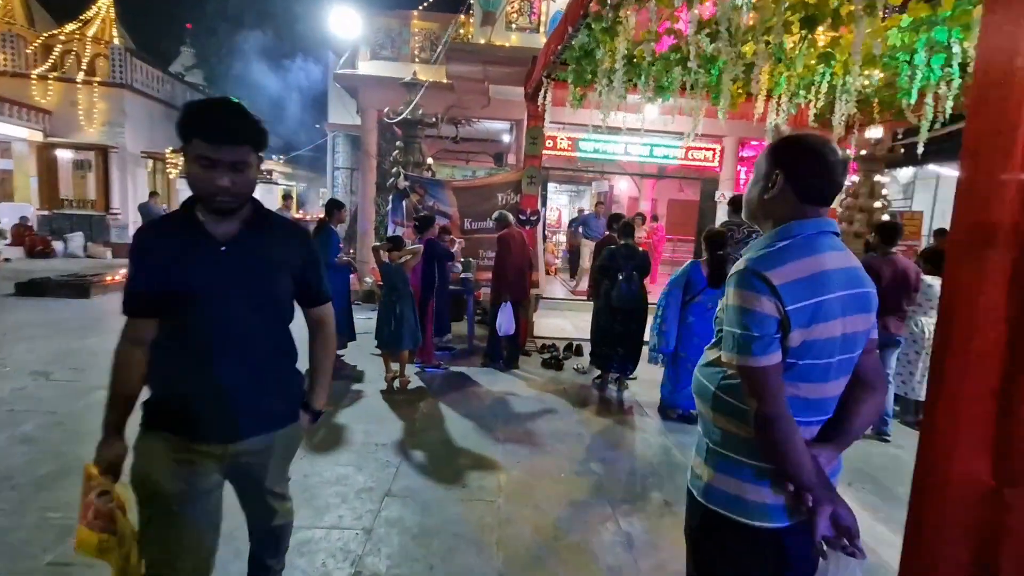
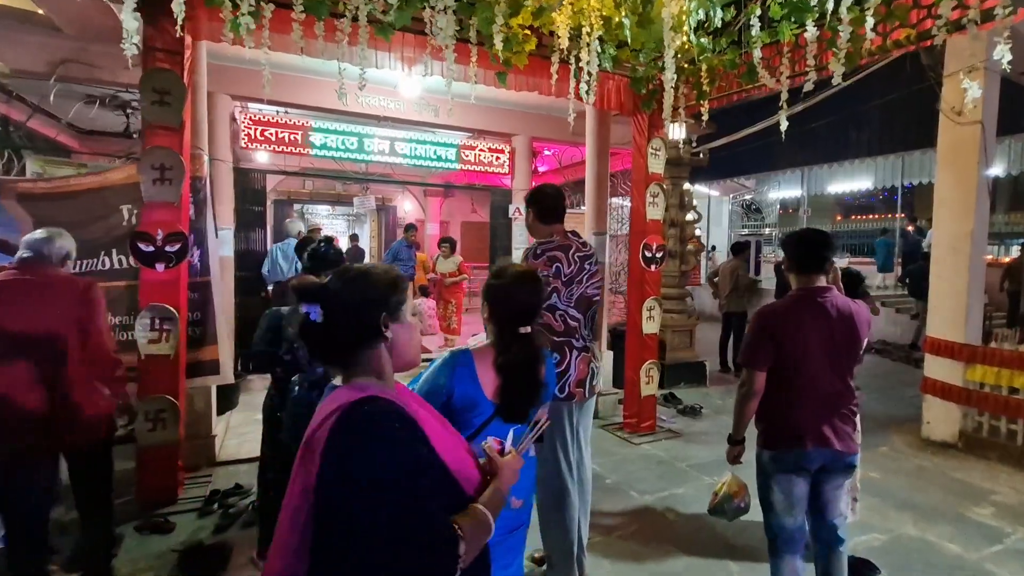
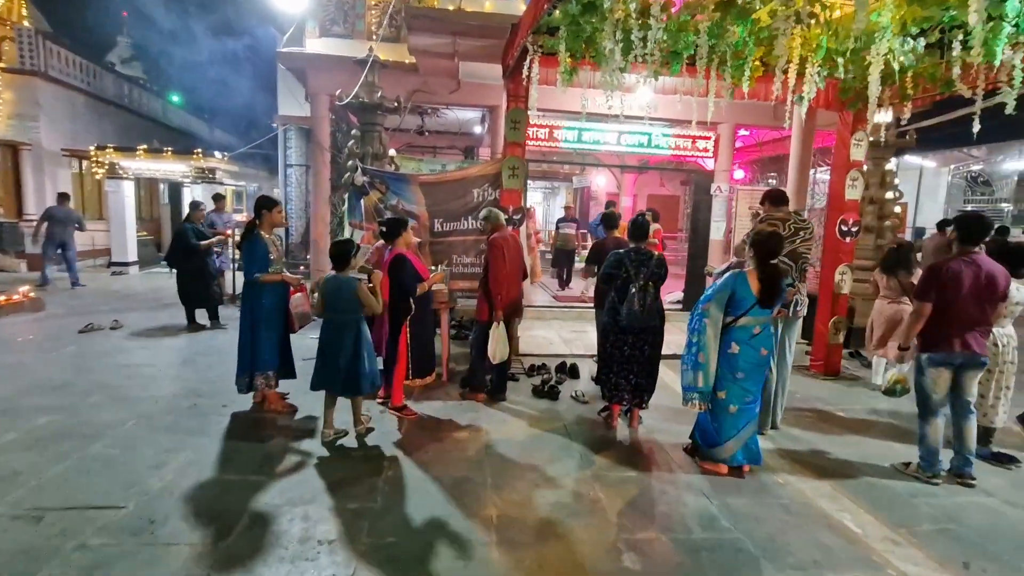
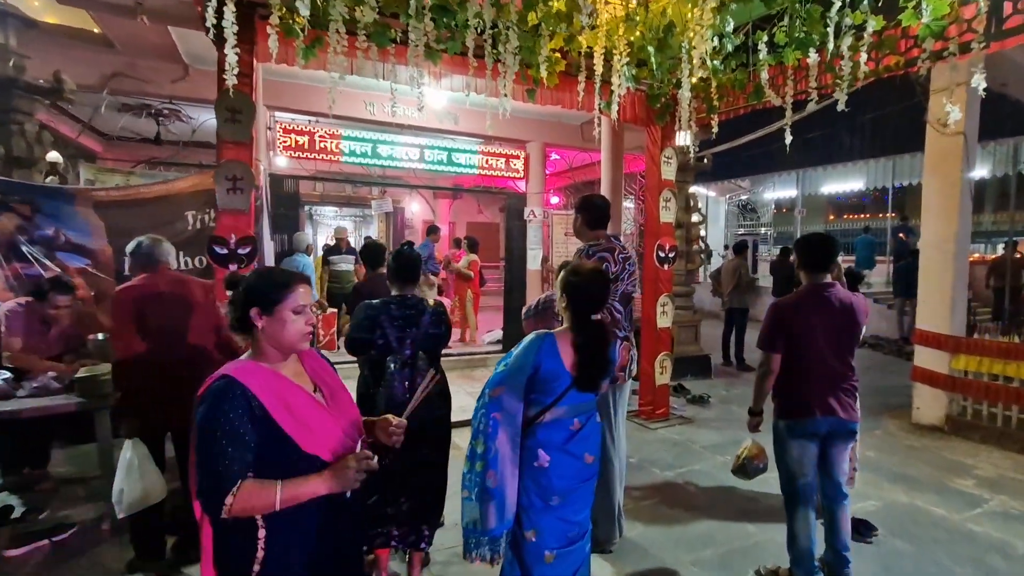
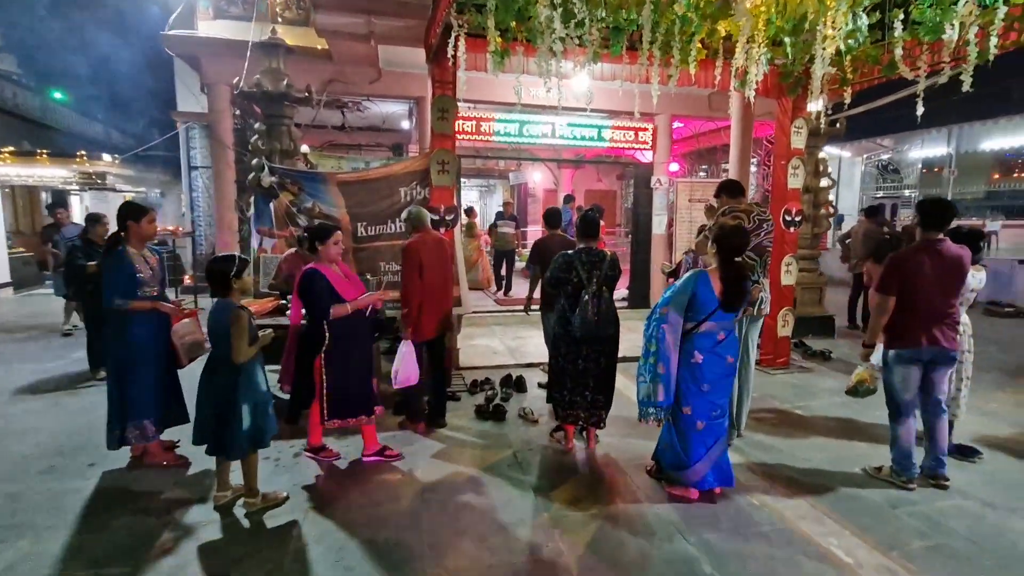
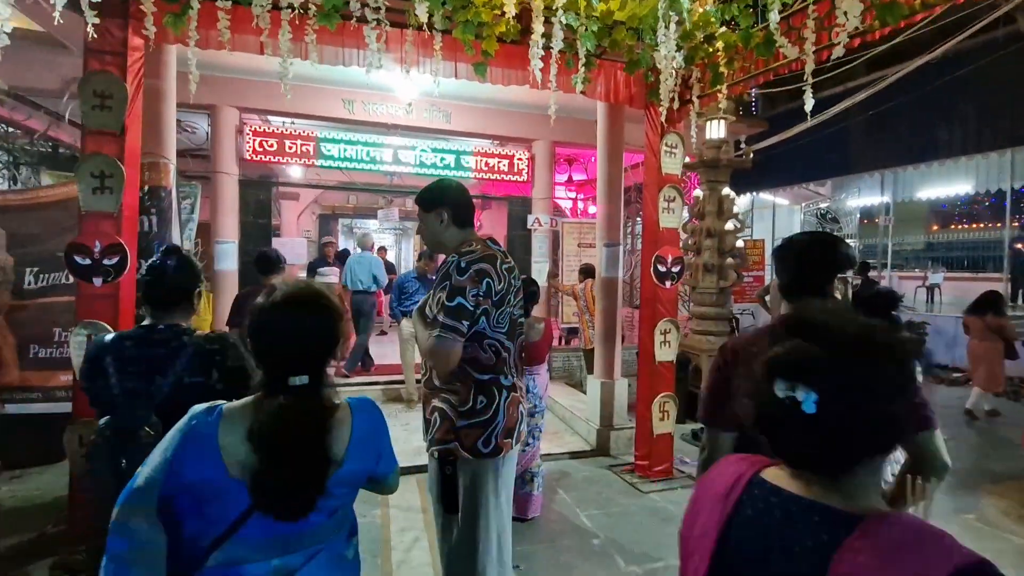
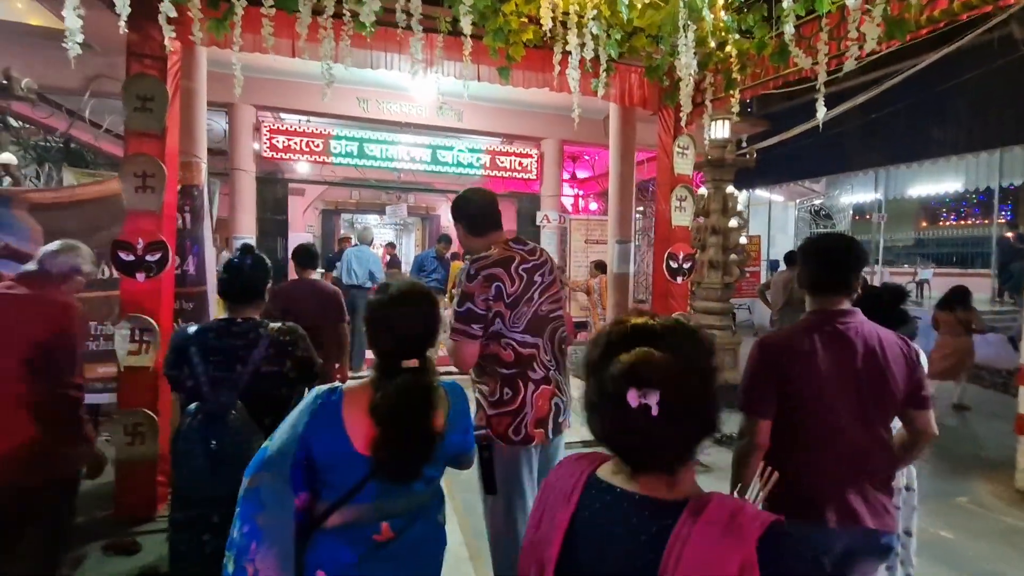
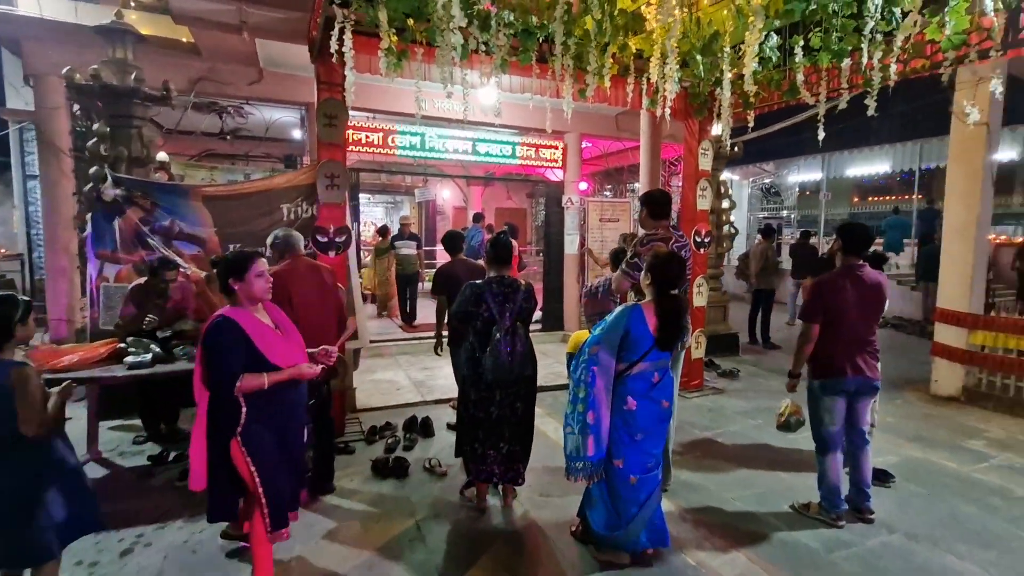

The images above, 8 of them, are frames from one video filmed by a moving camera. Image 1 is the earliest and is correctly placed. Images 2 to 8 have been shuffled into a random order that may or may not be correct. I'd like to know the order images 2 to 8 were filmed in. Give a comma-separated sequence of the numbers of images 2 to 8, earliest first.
3, 5, 8, 4, 2, 7, 6
